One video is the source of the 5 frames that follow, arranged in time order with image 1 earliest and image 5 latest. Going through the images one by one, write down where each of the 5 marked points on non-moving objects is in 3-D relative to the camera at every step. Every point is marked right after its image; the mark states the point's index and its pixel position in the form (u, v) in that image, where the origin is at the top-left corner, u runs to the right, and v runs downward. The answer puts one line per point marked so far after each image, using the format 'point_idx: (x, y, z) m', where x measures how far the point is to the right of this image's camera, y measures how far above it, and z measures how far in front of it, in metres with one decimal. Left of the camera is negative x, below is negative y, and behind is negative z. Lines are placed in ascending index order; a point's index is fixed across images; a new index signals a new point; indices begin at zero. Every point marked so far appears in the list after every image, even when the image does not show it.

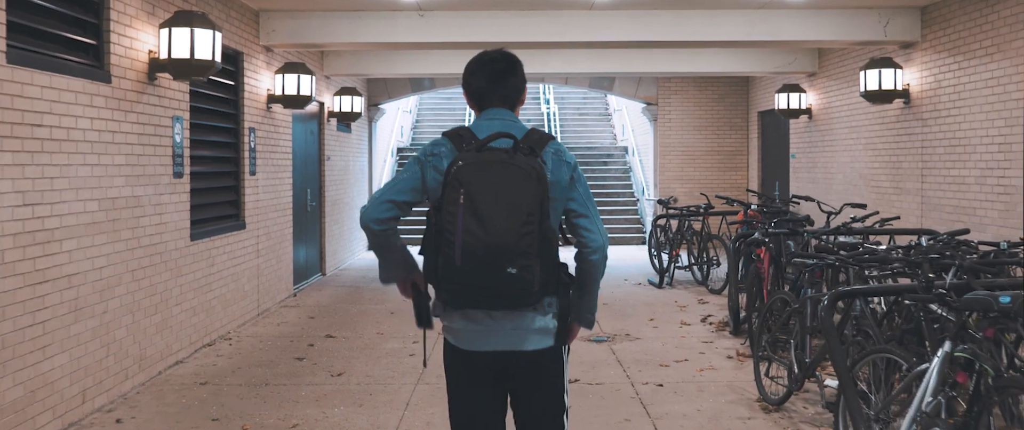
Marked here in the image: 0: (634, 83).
0: (+1.9, +2.1, +13.1) m
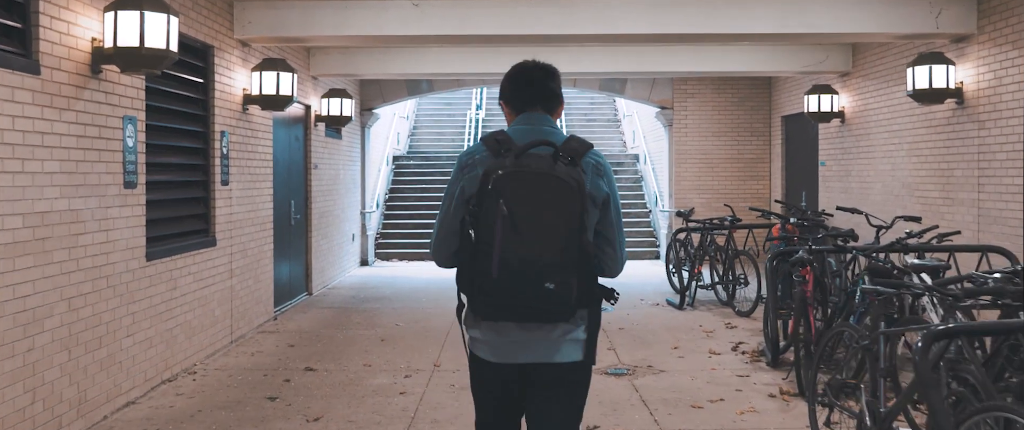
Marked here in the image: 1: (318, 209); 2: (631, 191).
0: (+2.0, +1.9, +12.2) m
1: (-2.4, +0.1, +10.2) m
2: (+2.0, +0.4, +14.0) m
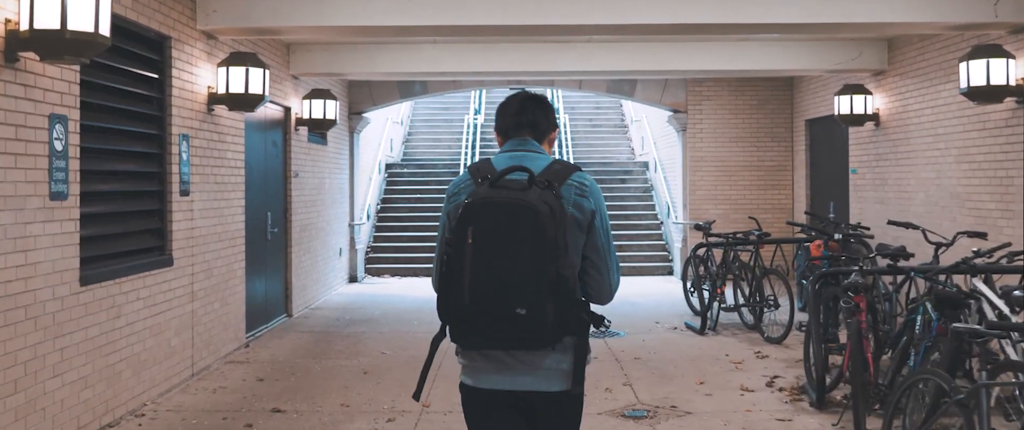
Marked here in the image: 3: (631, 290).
0: (+2.0, +1.7, +11.3) m
1: (-2.4, -0.1, +9.3) m
2: (+2.0, +0.2, +13.1) m
3: (+1.5, -0.9, +10.5) m
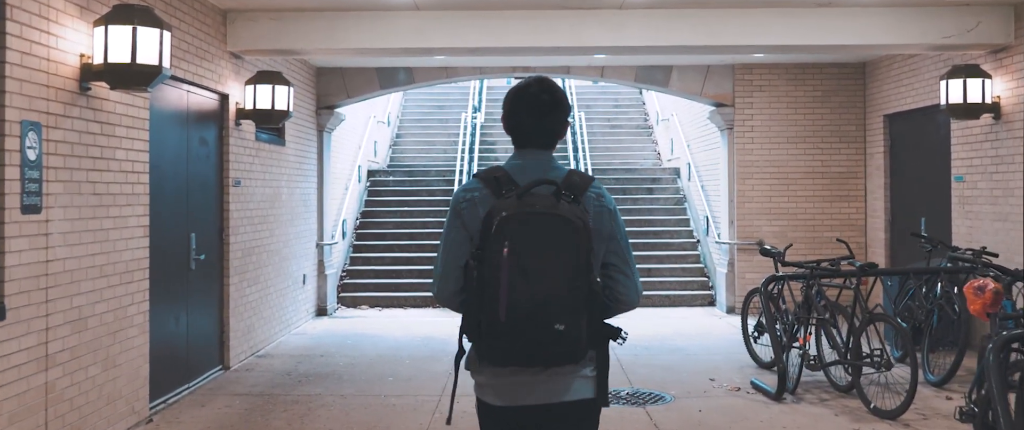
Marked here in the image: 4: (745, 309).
0: (+2.0, +1.5, +9.1) m
1: (-2.3, -0.2, +7.2) m
2: (+2.1, 0.0, +11.0) m
3: (+1.6, -1.1, +8.3) m
4: (+1.9, -0.8, +6.9) m
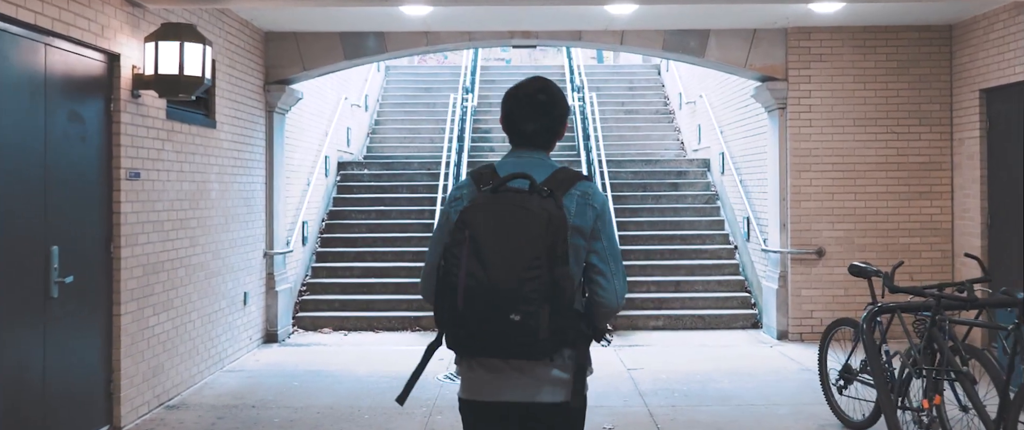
0: (+2.0, +1.5, +7.3) m
1: (-2.3, -0.3, +5.3) m
2: (+2.1, 0.0, +9.1) m
3: (+1.5, -1.1, +6.5) m
4: (+1.9, -0.8, +5.1) m
